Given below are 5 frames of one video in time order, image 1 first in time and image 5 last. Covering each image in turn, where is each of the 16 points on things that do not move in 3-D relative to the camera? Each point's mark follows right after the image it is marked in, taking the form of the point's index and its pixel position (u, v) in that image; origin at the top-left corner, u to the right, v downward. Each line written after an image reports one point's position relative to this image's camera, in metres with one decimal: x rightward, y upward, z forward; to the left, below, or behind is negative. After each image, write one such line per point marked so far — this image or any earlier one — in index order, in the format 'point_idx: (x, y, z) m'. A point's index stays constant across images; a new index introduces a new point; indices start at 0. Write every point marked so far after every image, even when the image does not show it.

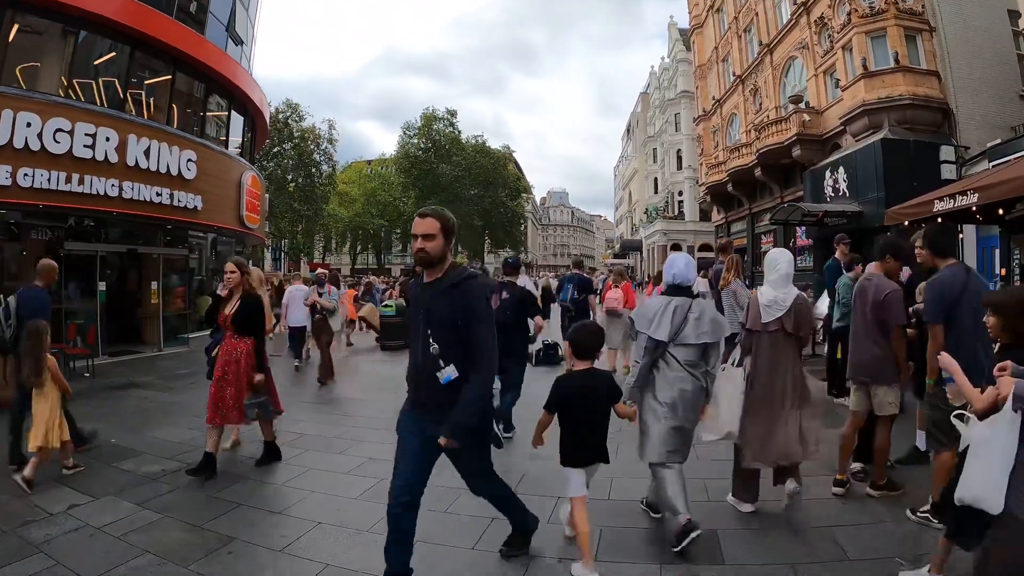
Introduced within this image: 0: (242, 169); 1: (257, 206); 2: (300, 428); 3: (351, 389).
0: (-7.2, +3.3, +13.8) m
1: (-7.4, +2.4, +14.8) m
2: (-2.2, -1.4, +5.3) m
3: (-2.3, -1.4, +7.2) m
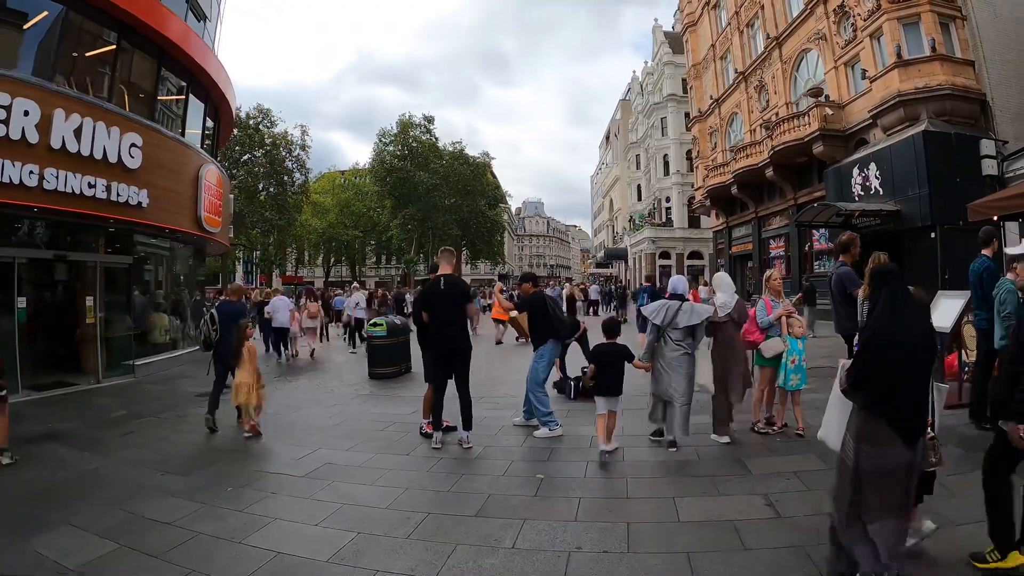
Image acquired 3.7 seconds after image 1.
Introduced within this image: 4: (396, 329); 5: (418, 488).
0: (-7.1, +3.0, +11.9) m
1: (-7.4, +2.0, +13.0) m
2: (-1.7, -1.6, +3.6) m
3: (-1.9, -1.6, +5.5) m
4: (-2.4, -0.8, +10.8) m
5: (-0.7, -1.5, +3.8) m
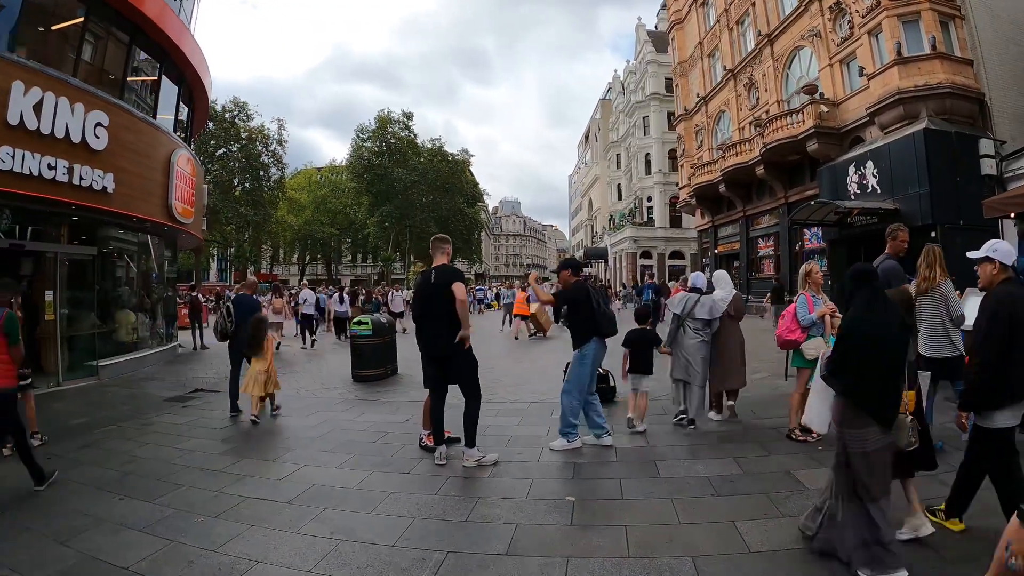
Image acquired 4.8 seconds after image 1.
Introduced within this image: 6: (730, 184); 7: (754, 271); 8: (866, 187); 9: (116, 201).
0: (-7.3, +3.0, +11.1) m
1: (-7.6, +2.1, +12.1) m
2: (-1.5, -1.5, +3.0) m
3: (-1.8, -1.6, +4.9) m
4: (-2.6, -0.8, +10.2) m
5: (-0.5, -1.5, +3.3) m
6: (+8.4, +4.0, +19.8) m
7: (+9.3, +0.7, +19.8) m
8: (+8.6, +2.4, +12.5) m
9: (-6.9, +1.5, +9.0) m
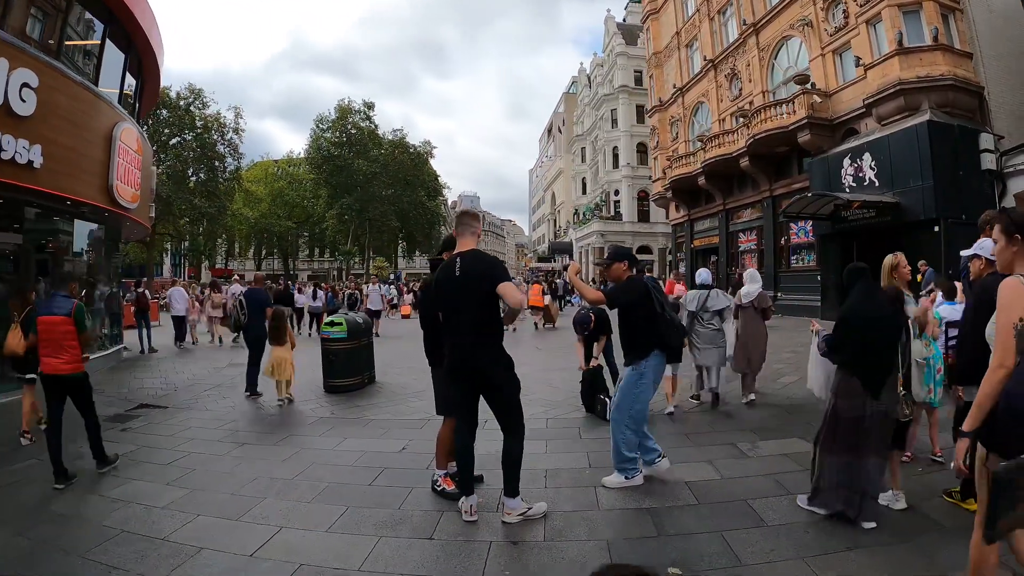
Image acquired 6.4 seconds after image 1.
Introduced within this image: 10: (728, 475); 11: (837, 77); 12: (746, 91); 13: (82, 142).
0: (-7.4, +3.0, +9.6) m
1: (-7.8, +2.1, +10.6) m
2: (-1.1, -1.6, +2.0) m
3: (-1.5, -1.6, +3.9) m
4: (-2.7, -0.8, +9.1) m
5: (-0.2, -1.5, +2.3) m
6: (+7.5, +4.2, +19.4) m
7: (+8.4, +0.8, +19.5) m
8: (+8.3, +2.5, +12.1) m
9: (-7.0, +1.5, +7.6) m
10: (+1.7, -1.5, +4.2) m
11: (+8.5, +5.6, +13.5) m
12: (+8.0, +6.7, +17.4) m
13: (-7.1, +2.3, +8.4) m
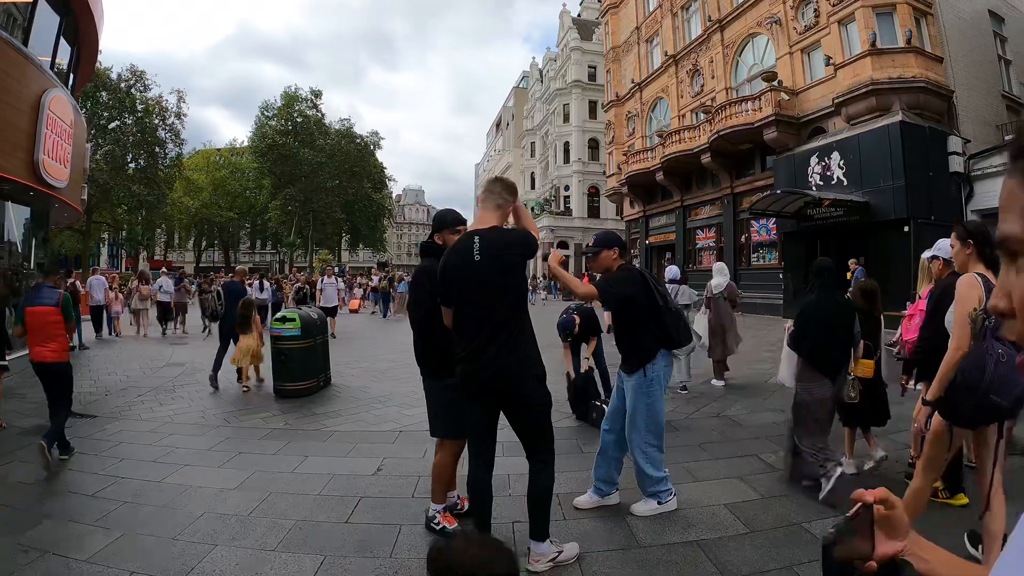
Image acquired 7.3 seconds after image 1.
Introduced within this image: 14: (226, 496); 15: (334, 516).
0: (-7.8, +3.2, +8.2) m
1: (-8.3, +2.3, +9.2) m
2: (-0.8, -1.6, +1.2) m
3: (-1.4, -1.6, +3.1) m
4: (-3.1, -0.7, +8.1) m
5: (+0.1, -1.5, +1.7) m
6: (+6.2, +4.3, +19.4) m
7: (+7.0, +0.9, +19.5) m
8: (+7.6, +2.6, +12.2) m
9: (-7.2, +1.6, +6.2) m
10: (+1.8, -1.5, +3.7) m
11: (+7.7, +5.6, +13.5) m
12: (+6.8, +6.7, +17.4) m
13: (-7.4, +2.4, +7.0) m
14: (-2.2, -1.6, +4.0) m
15: (-1.2, -1.6, +3.6) m
